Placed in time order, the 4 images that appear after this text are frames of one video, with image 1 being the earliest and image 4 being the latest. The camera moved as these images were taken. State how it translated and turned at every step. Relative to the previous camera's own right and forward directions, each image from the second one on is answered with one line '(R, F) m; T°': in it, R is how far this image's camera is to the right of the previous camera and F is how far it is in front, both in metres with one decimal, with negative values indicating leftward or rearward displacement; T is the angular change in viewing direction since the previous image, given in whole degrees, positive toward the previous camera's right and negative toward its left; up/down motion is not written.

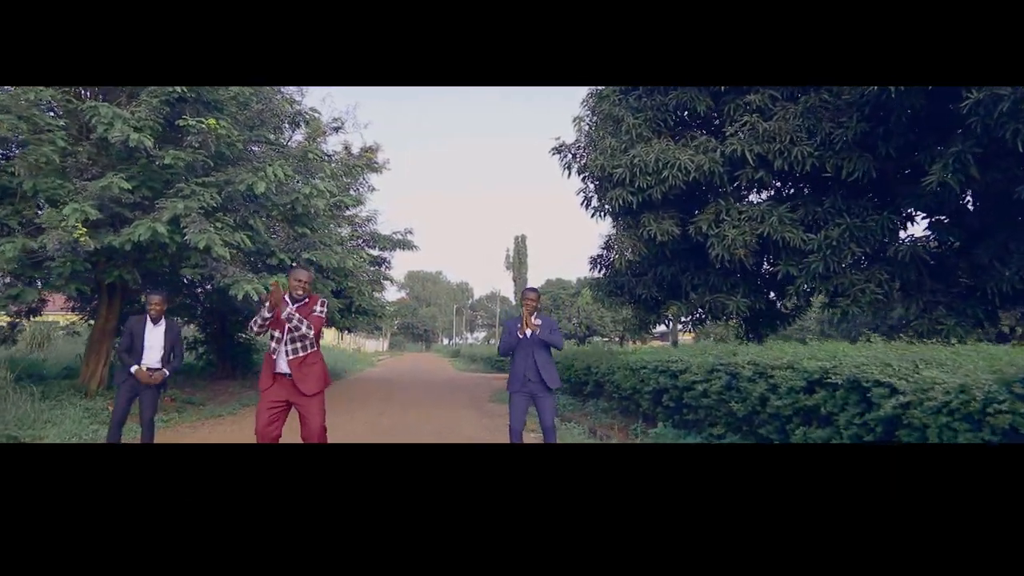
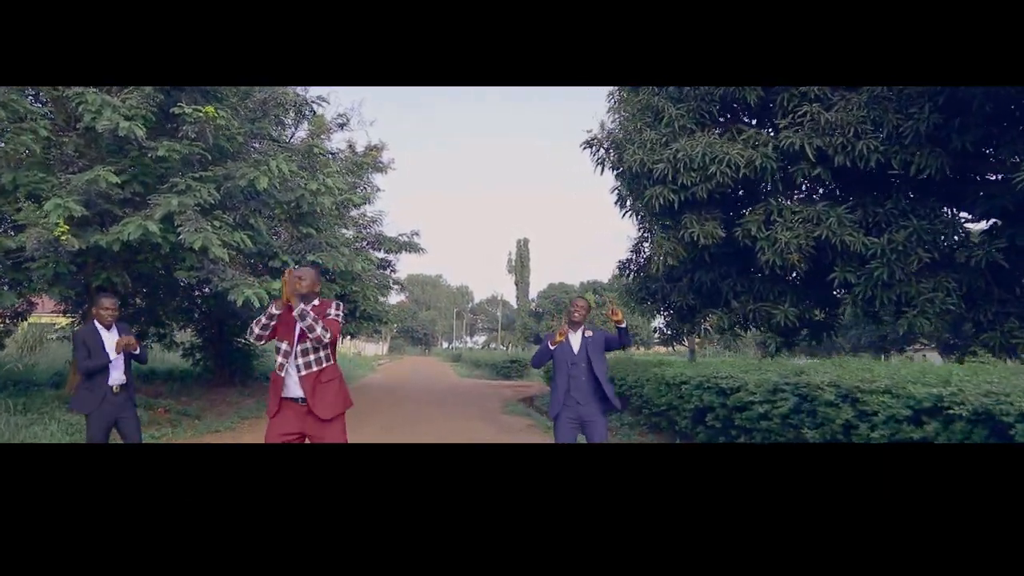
(-0.3, +0.8) m; 0°
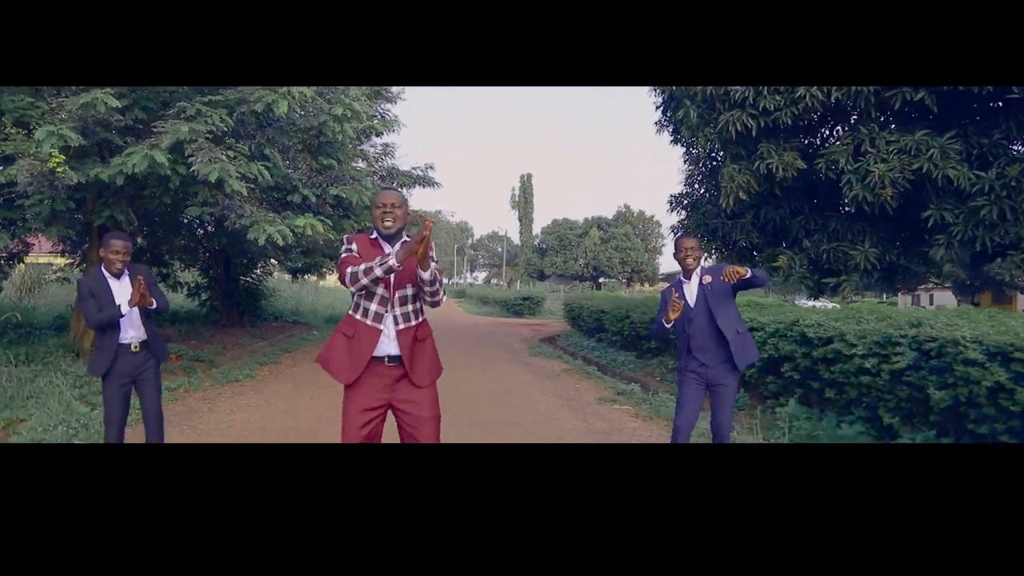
(-0.5, +0.9) m; 0°
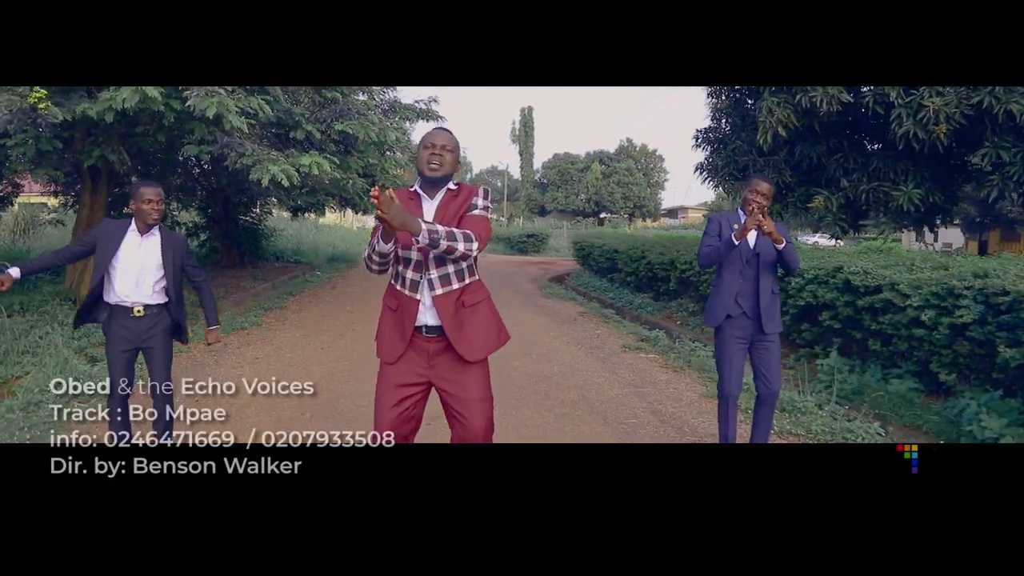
(-0.2, +0.4) m; 0°
